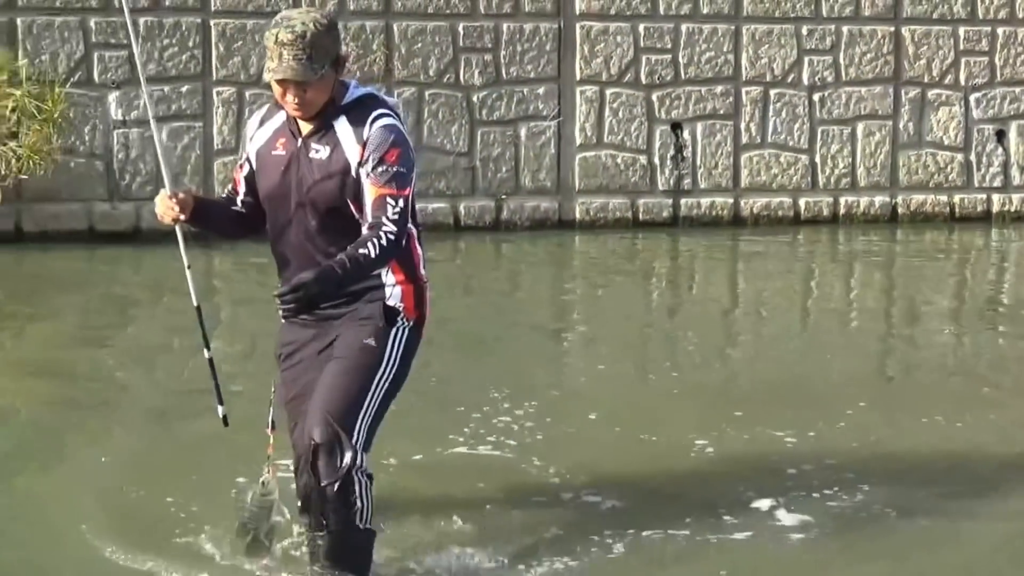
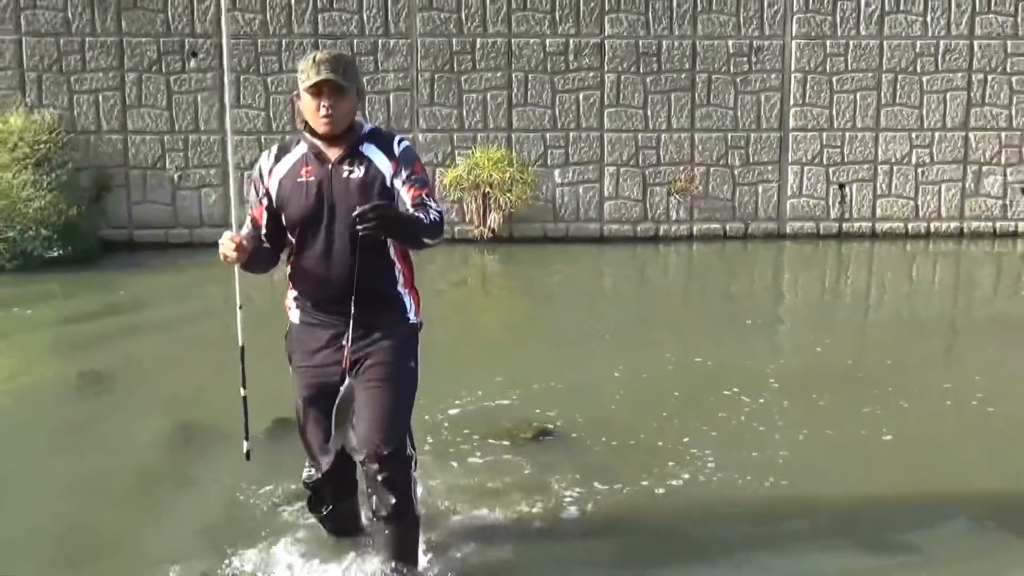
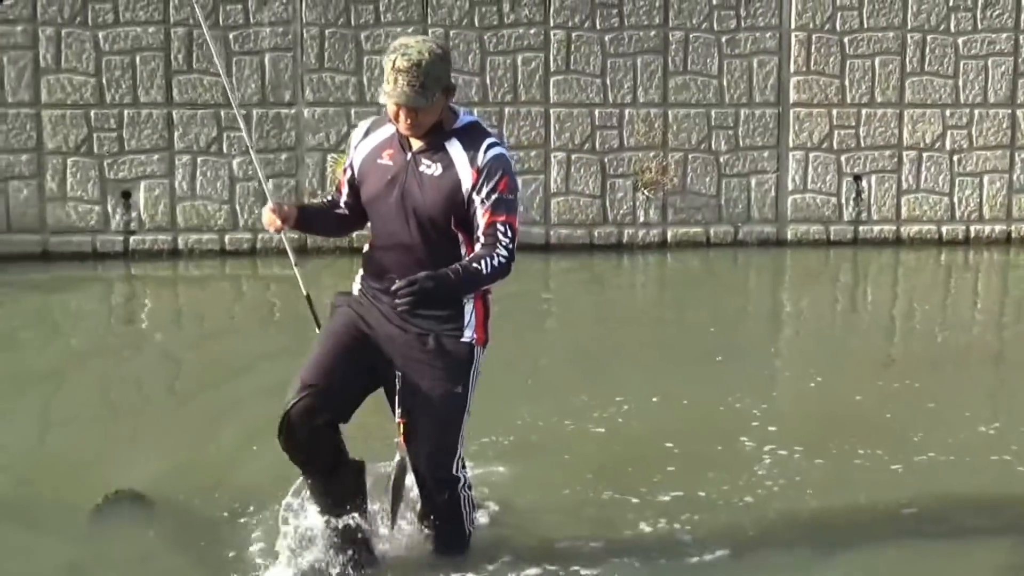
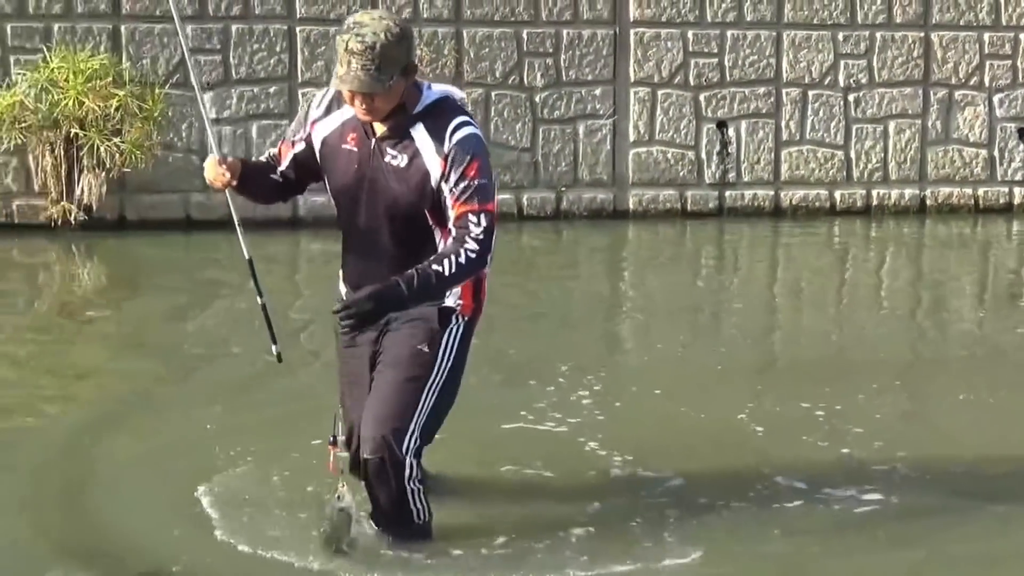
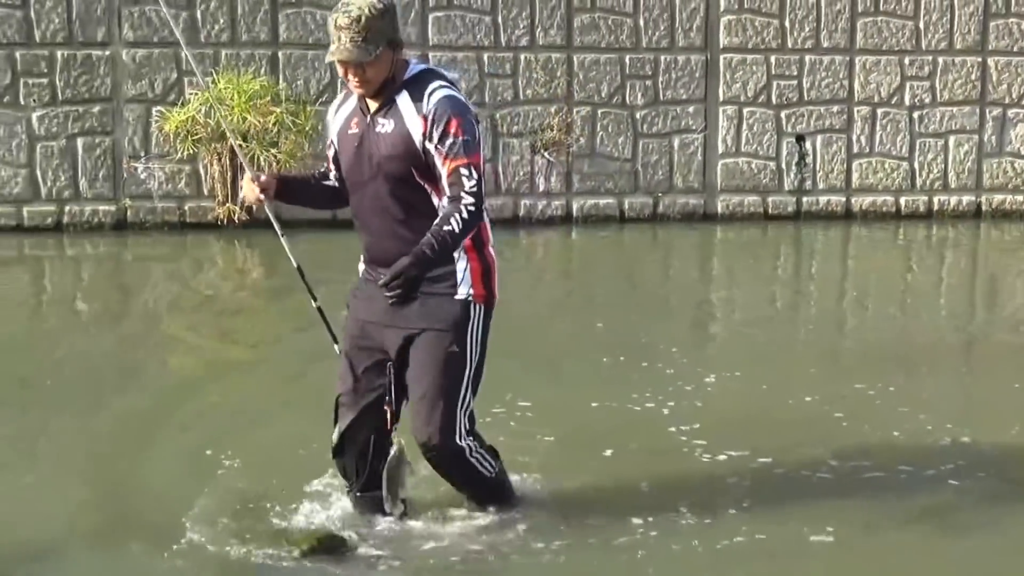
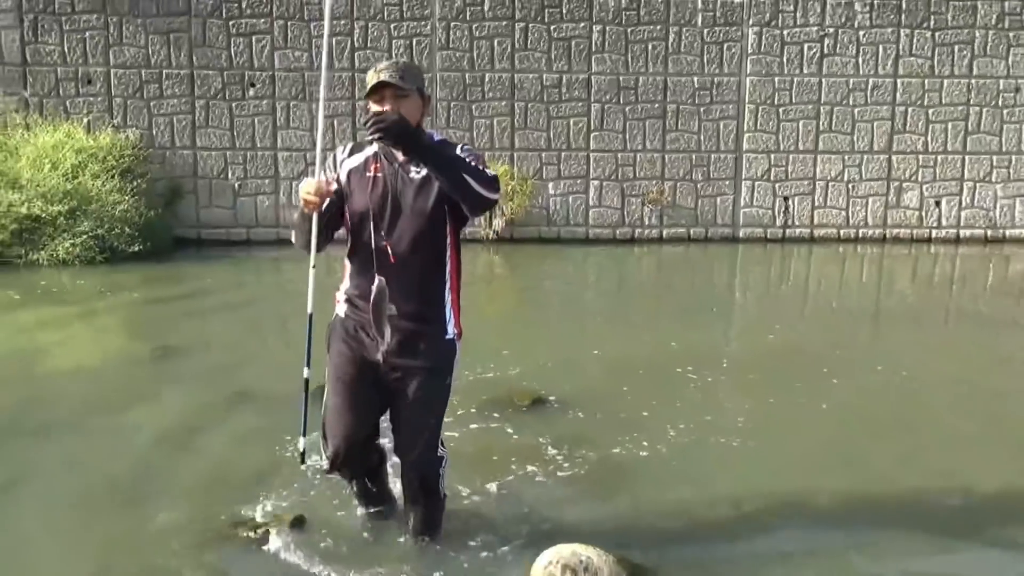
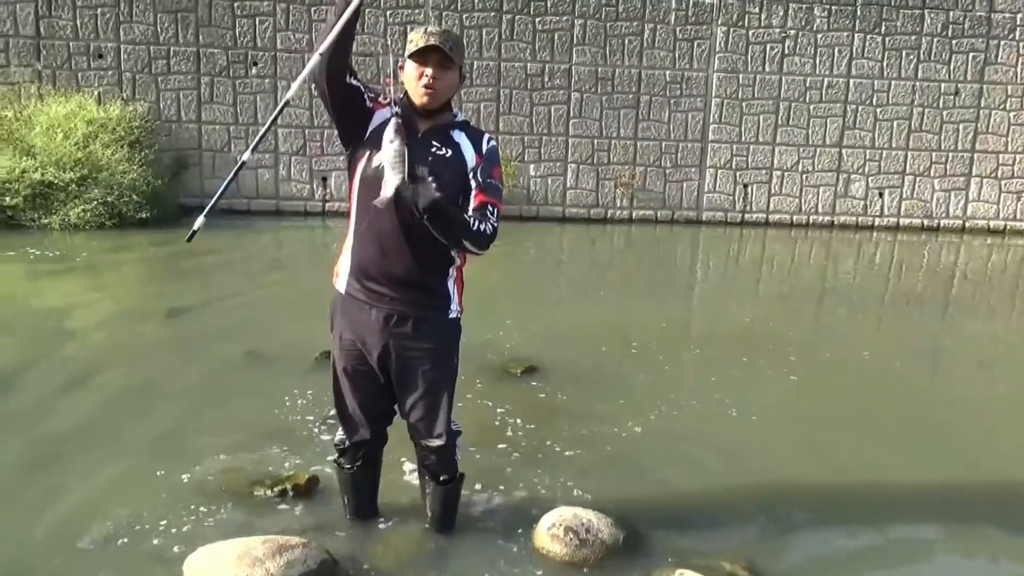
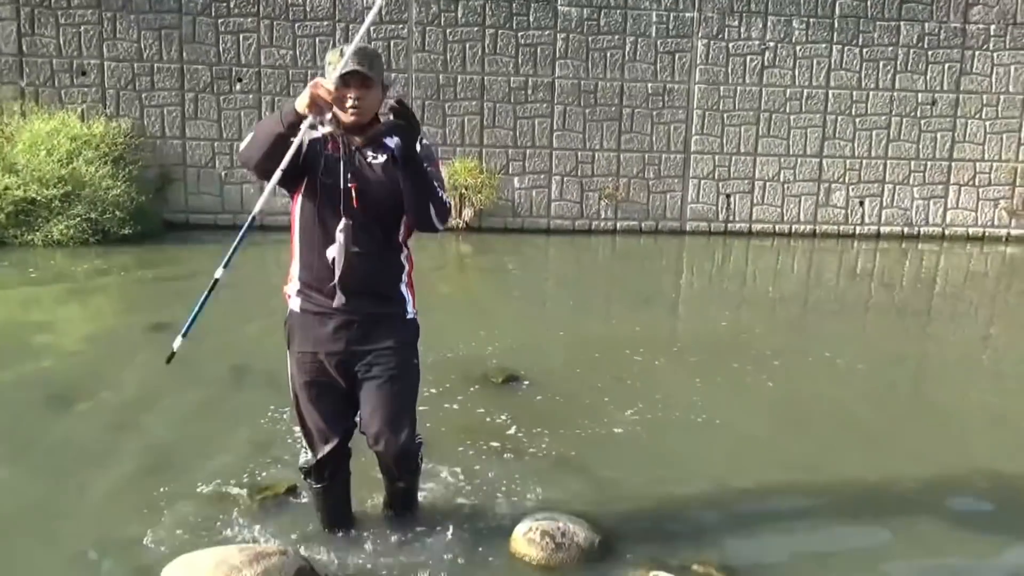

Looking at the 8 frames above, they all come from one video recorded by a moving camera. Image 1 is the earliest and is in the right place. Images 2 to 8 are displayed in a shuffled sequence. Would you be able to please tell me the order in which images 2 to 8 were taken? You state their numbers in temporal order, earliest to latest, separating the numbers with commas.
4, 5, 3, 2, 6, 8, 7
